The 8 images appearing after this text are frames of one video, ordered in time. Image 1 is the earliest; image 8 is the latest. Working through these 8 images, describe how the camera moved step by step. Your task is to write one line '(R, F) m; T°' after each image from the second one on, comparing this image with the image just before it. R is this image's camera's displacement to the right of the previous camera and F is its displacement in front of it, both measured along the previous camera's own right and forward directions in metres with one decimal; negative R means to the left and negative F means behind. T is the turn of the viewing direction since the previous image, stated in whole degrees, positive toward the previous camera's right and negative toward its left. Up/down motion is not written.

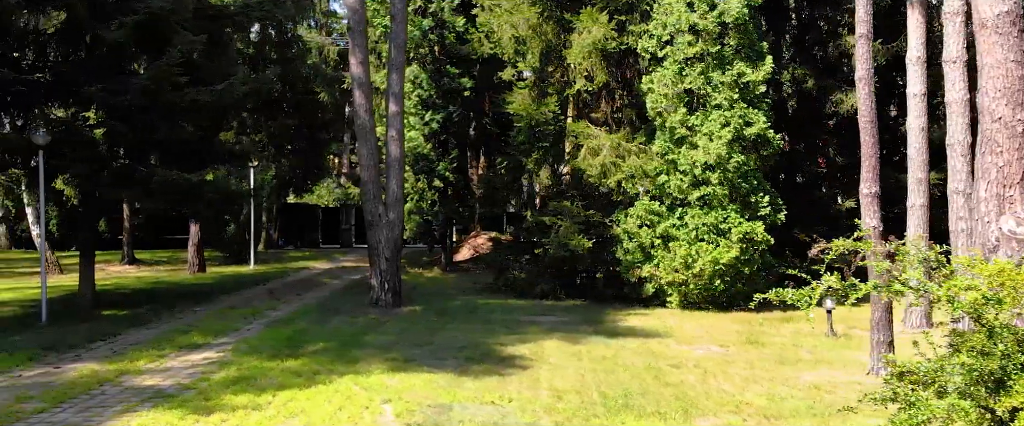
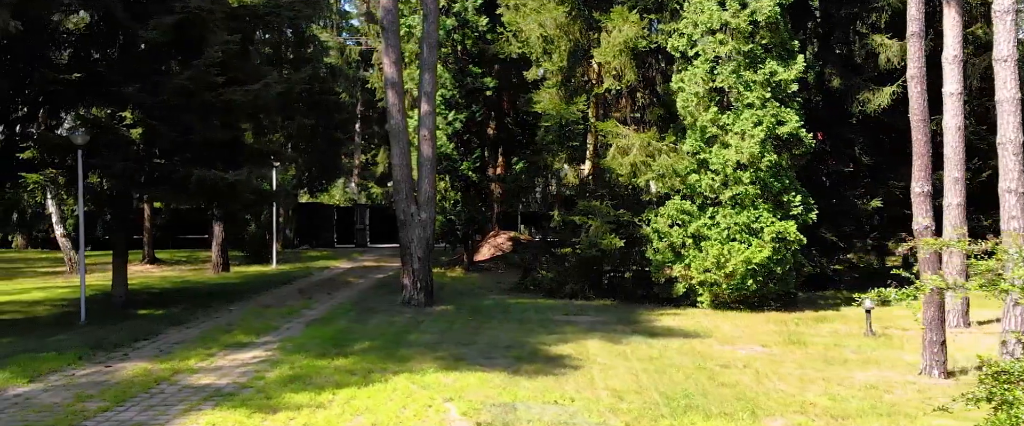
(-0.5, 0.0) m; 0°
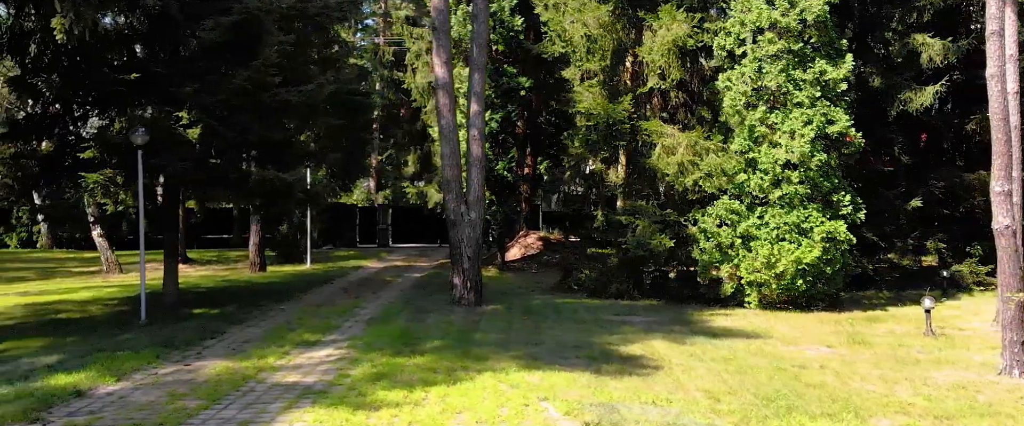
(-0.7, 0.0) m; -1°
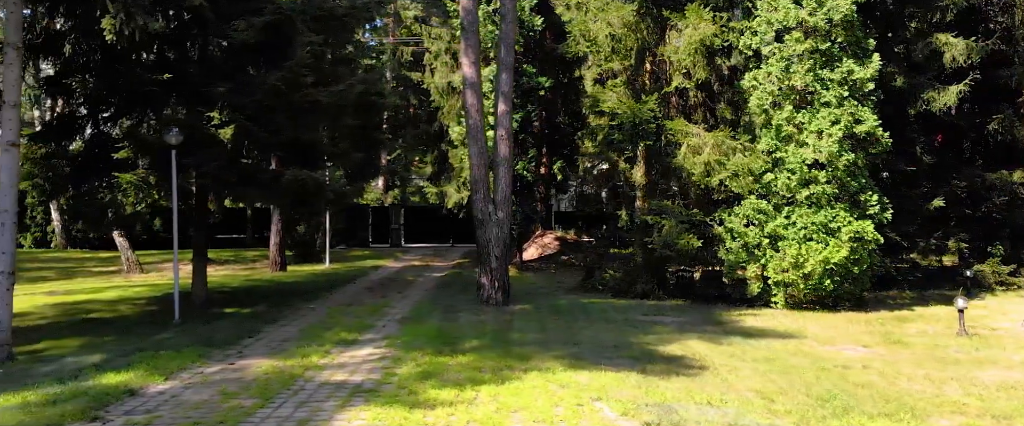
(-0.4, 0.0) m; 0°
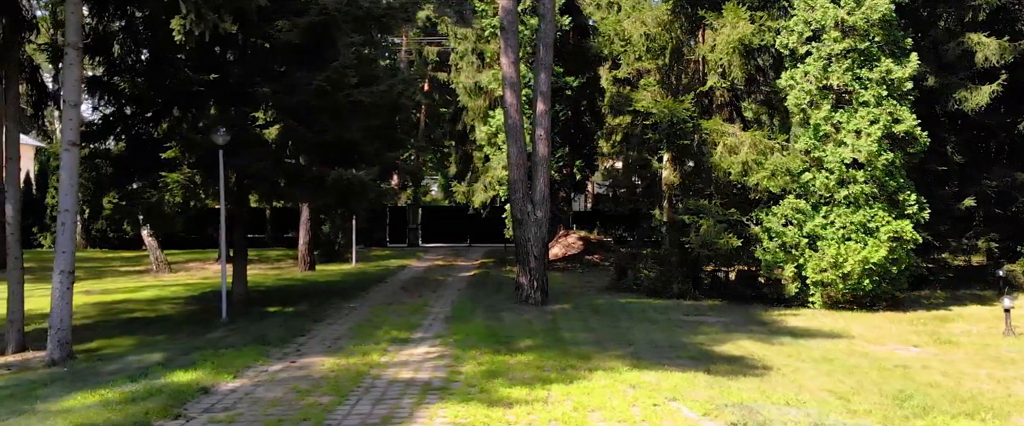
(-0.6, 0.0) m; 0°
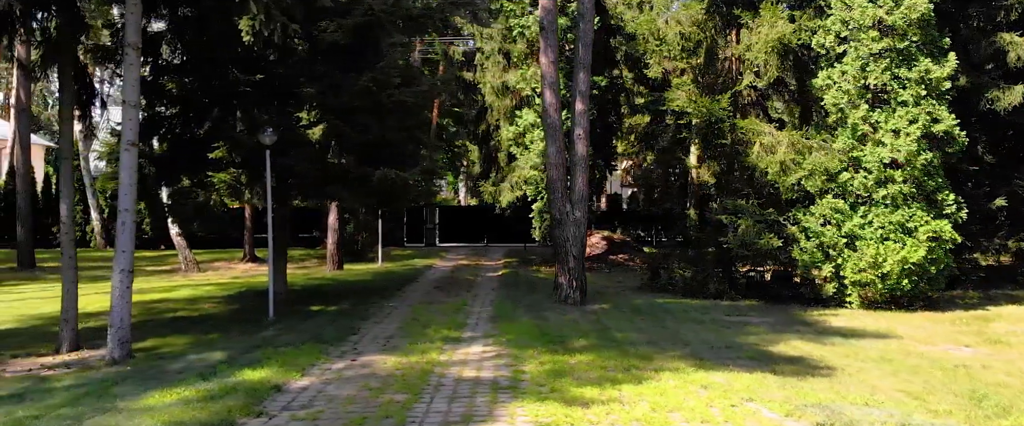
(-0.6, 0.0) m; 0°
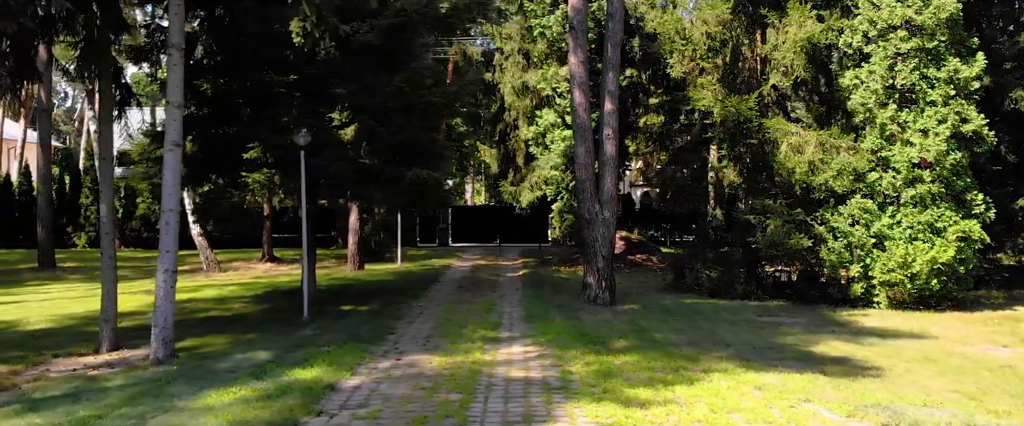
(-0.4, 0.0) m; 0°
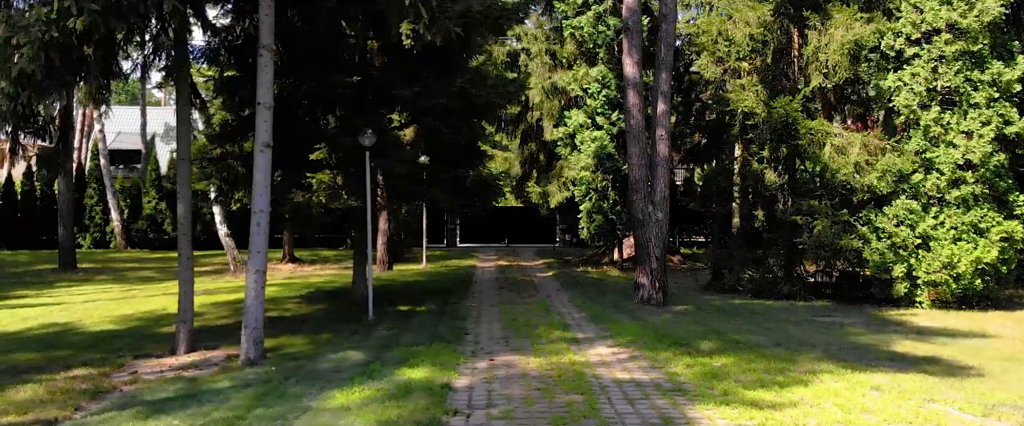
(-1.2, -0.1) m; +1°
